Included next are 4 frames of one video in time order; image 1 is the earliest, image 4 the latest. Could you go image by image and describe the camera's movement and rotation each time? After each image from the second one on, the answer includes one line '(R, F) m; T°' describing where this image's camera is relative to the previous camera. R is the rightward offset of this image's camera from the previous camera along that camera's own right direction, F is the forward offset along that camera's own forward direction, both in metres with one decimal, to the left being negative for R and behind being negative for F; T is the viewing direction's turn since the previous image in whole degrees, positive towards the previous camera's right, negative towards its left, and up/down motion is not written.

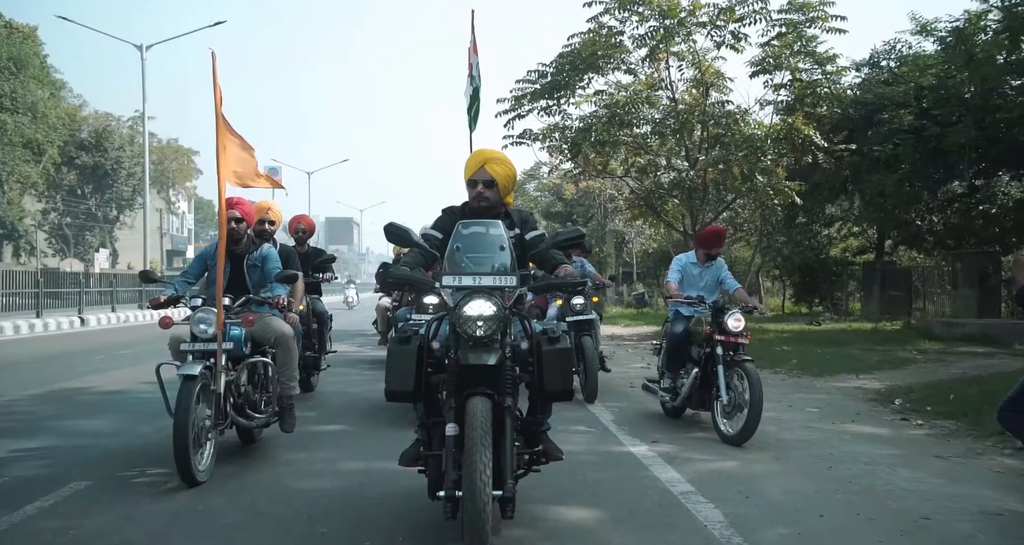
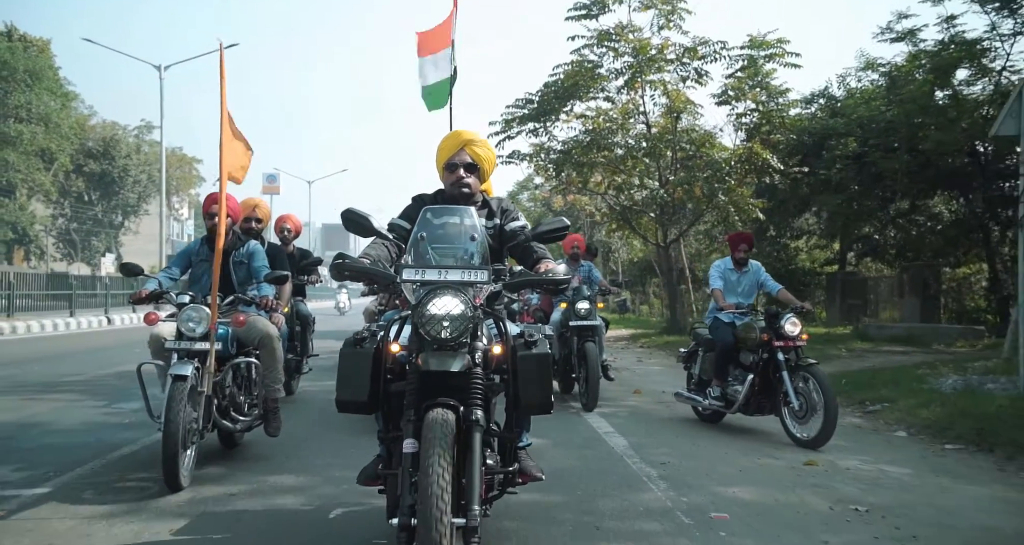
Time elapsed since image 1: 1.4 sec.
(+0.1, -0.9) m; 0°
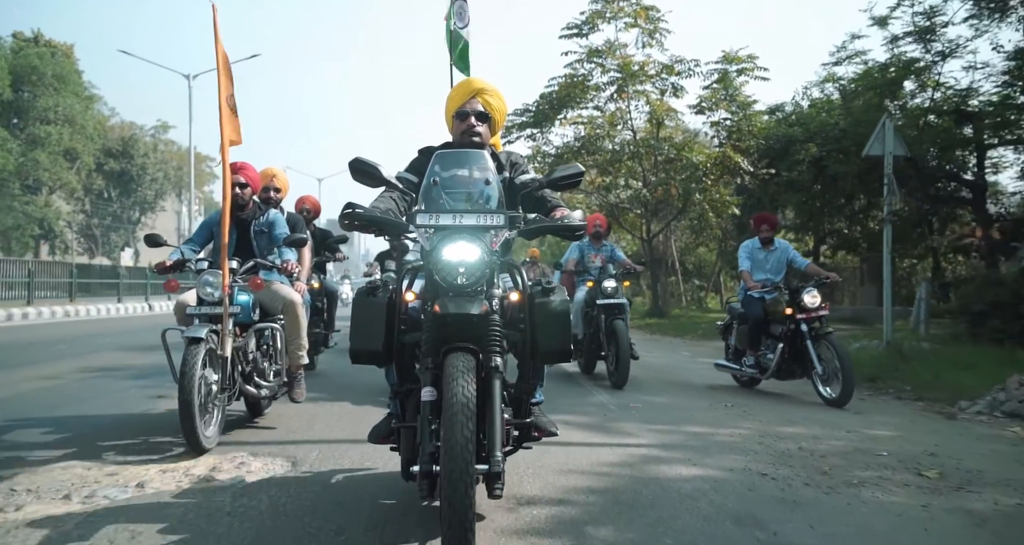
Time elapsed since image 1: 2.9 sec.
(0.0, -1.1) m; 0°
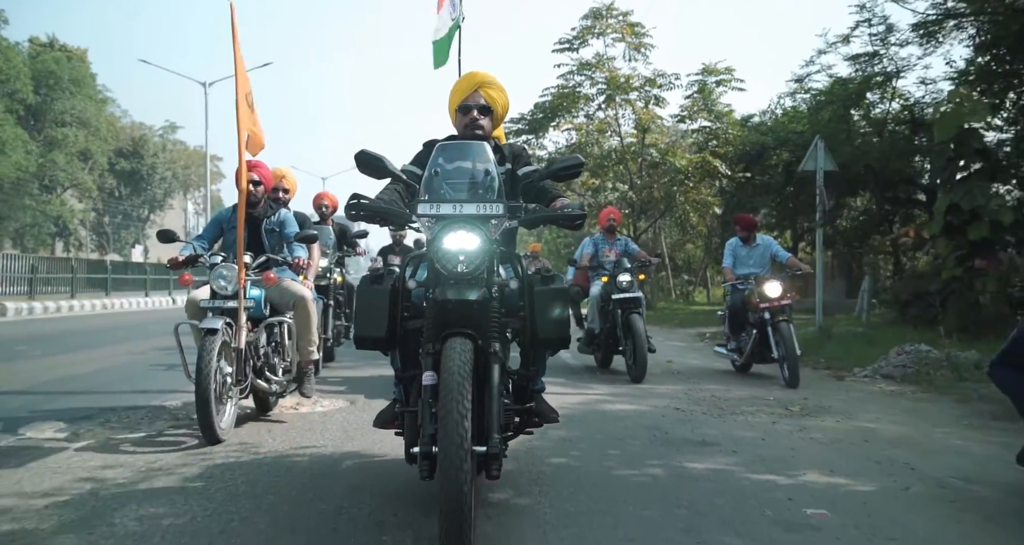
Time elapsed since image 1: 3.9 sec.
(0.0, -0.8) m; 0°
